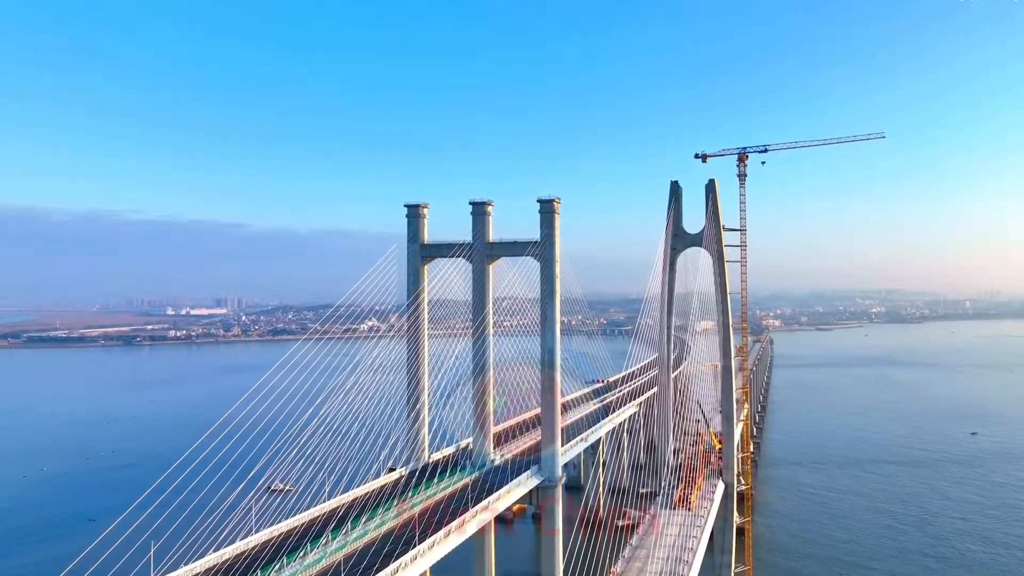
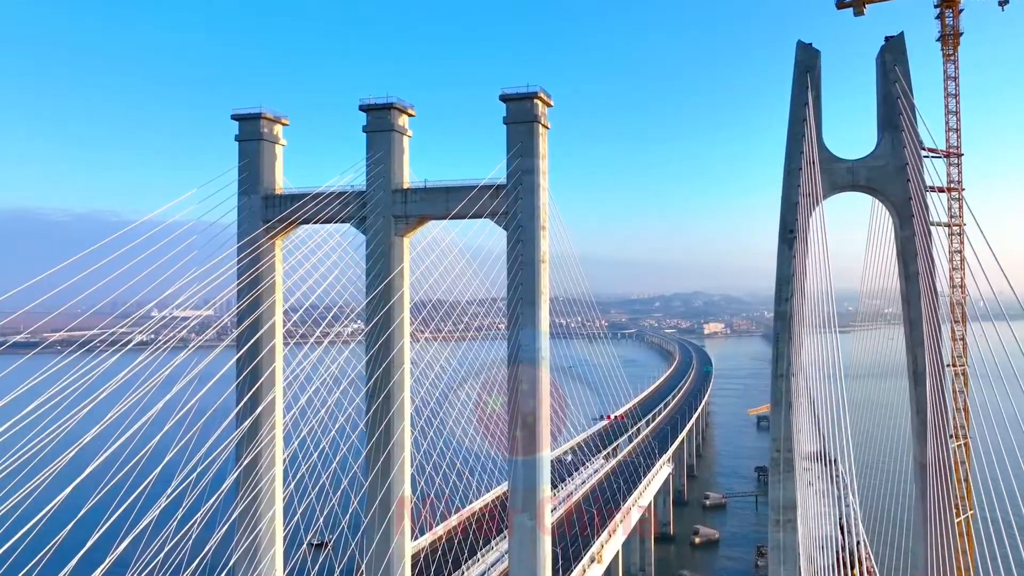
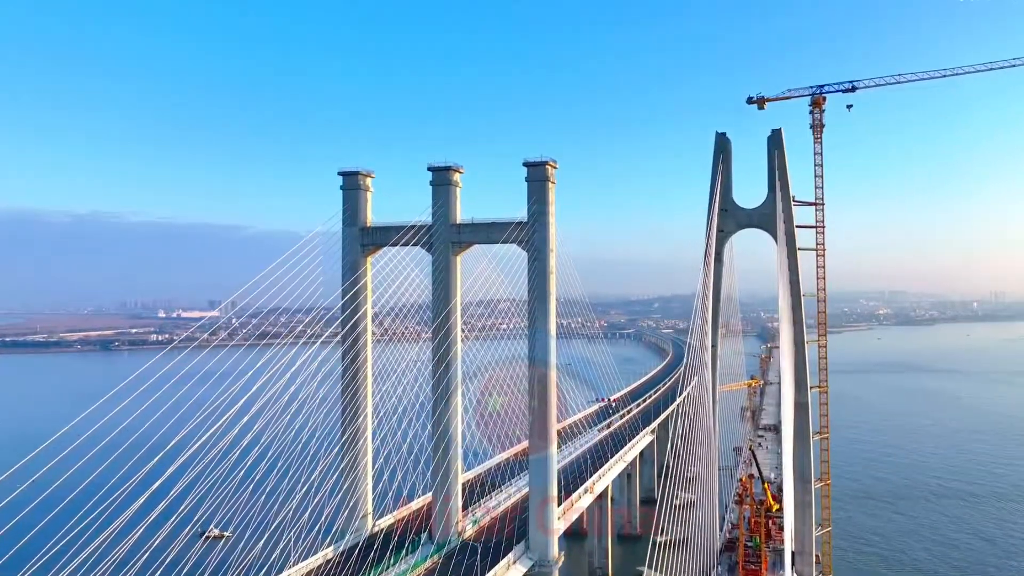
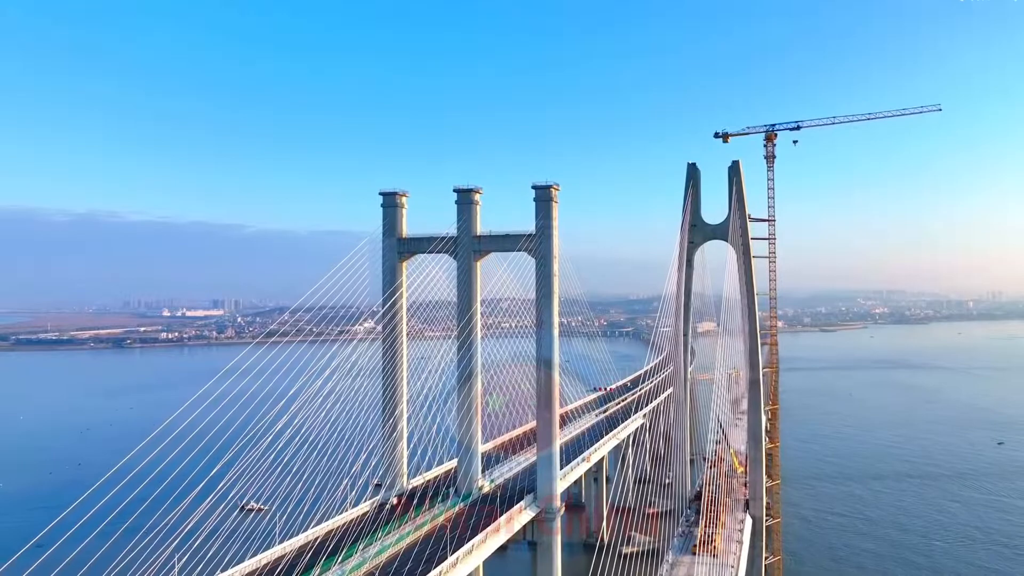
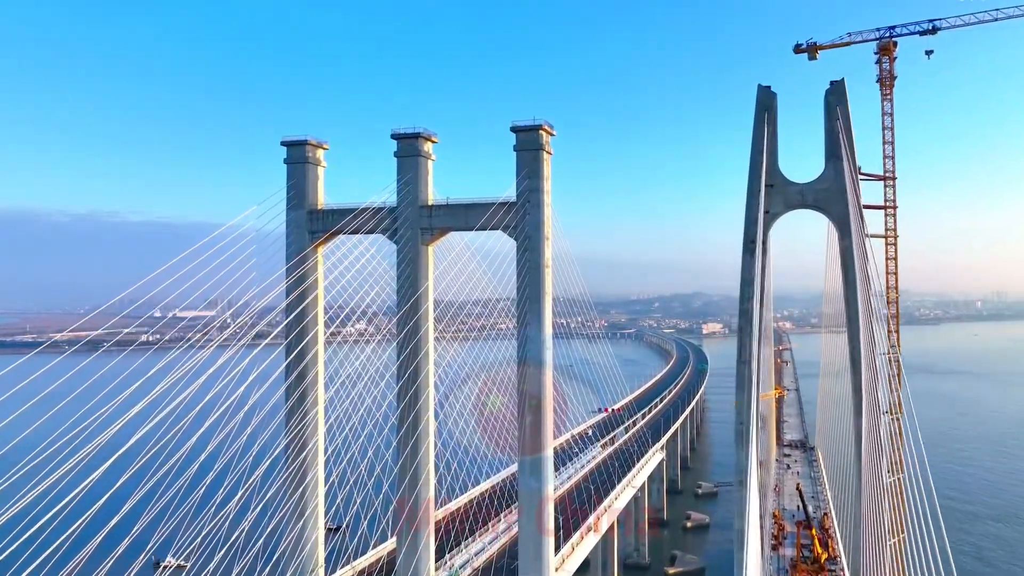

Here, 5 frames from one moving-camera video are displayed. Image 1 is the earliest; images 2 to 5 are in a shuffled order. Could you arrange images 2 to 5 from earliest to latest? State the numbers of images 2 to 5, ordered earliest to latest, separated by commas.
4, 3, 5, 2
